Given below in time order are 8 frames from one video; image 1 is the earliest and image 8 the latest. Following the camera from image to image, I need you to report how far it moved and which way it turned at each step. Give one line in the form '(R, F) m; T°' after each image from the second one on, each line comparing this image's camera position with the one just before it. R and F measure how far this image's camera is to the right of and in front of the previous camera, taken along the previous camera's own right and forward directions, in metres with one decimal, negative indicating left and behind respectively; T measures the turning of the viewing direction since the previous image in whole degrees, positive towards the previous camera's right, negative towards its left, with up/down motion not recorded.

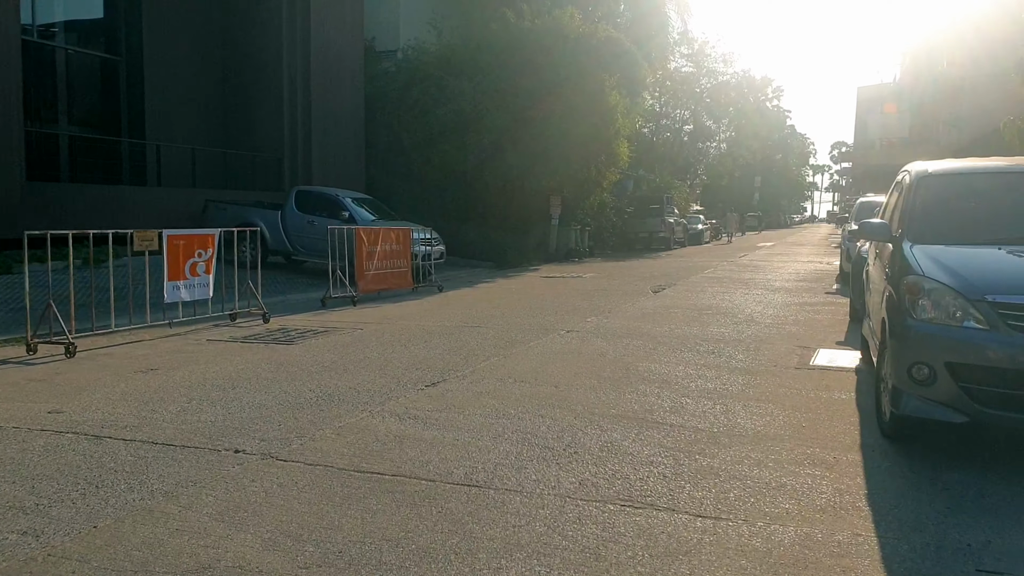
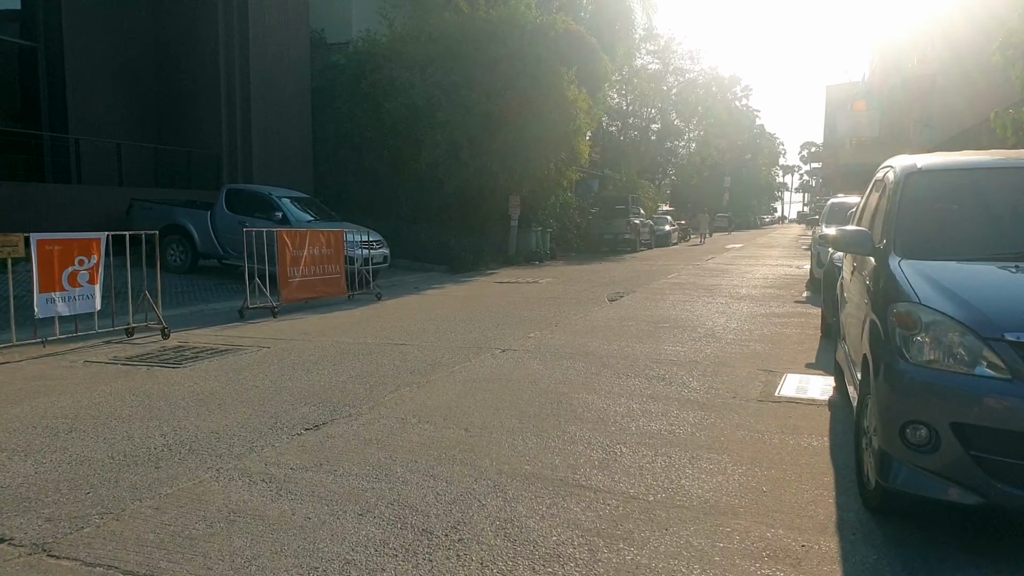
(+0.5, +1.3) m; +2°
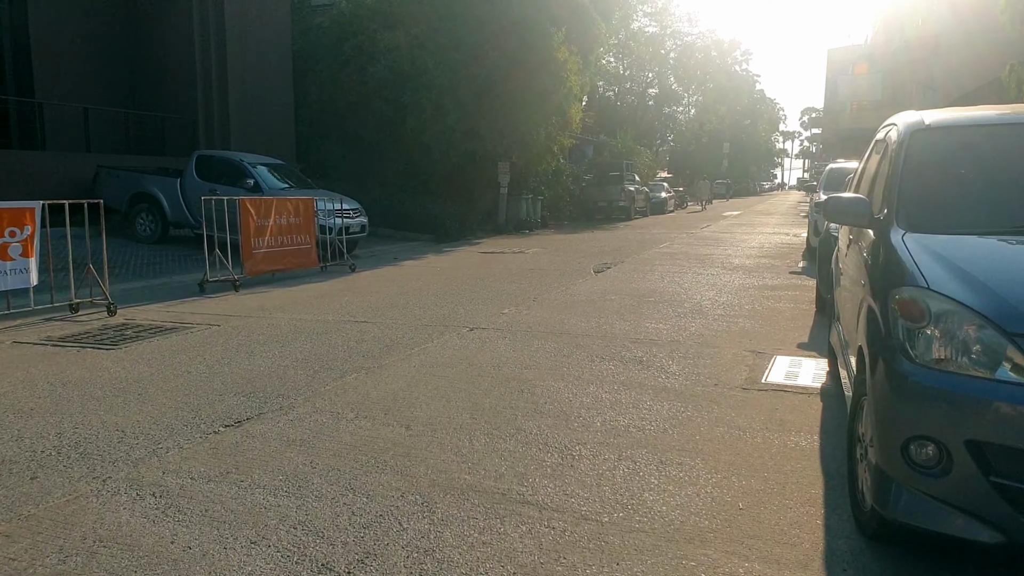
(+0.3, +0.8) m; 0°
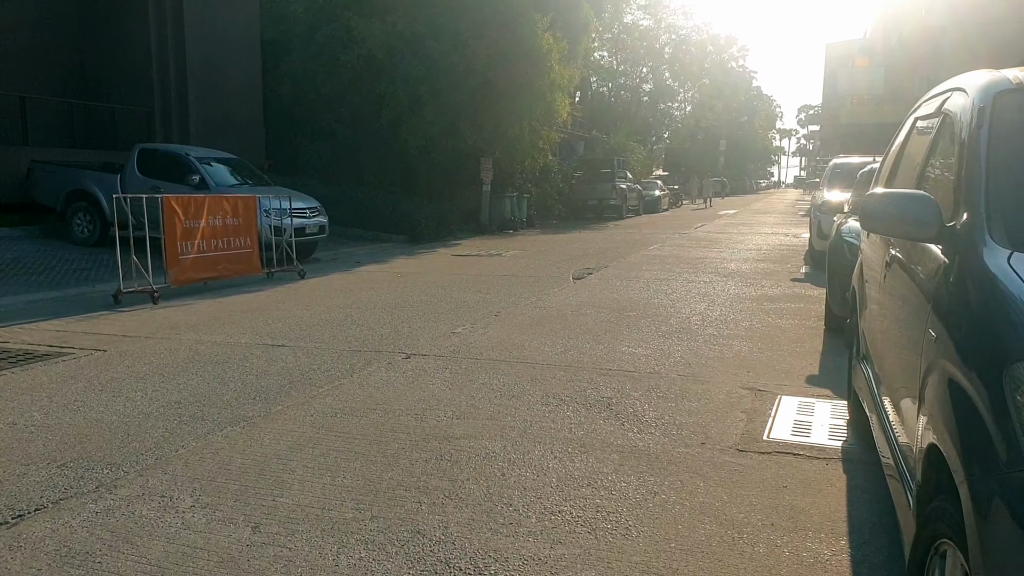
(+0.4, +1.6) m; 0°
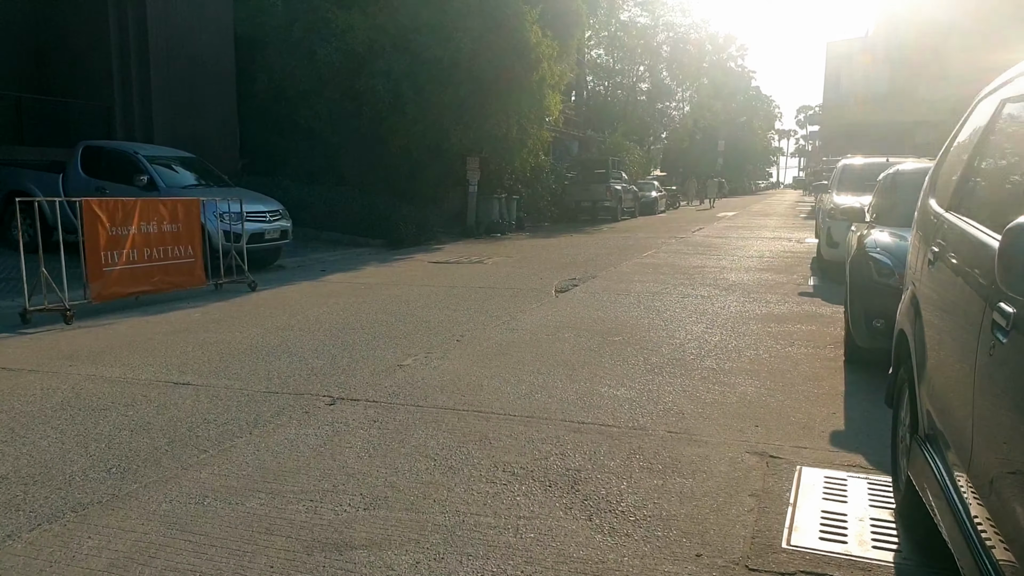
(+0.3, +1.4) m; 0°
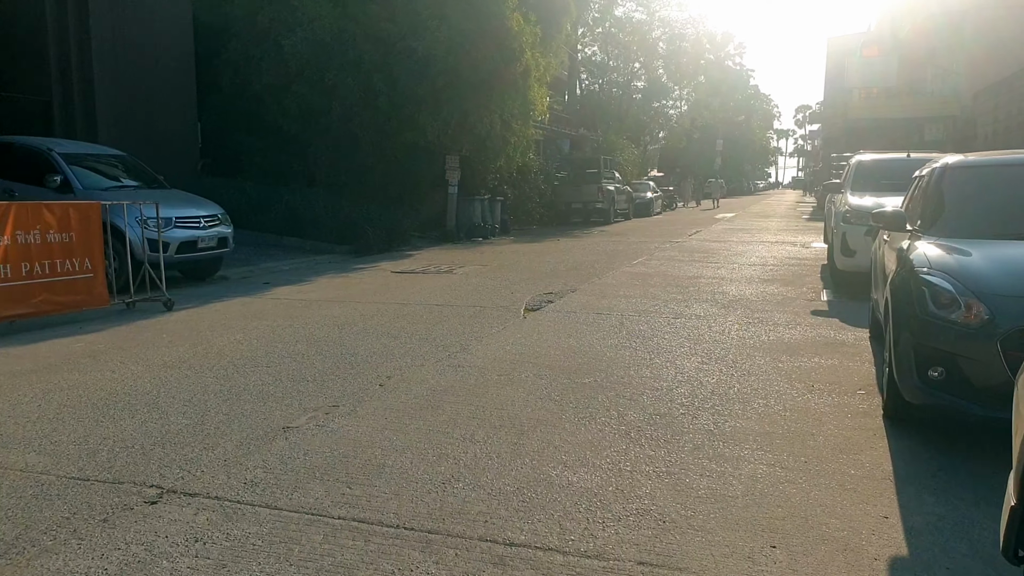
(+0.4, +1.9) m; 0°
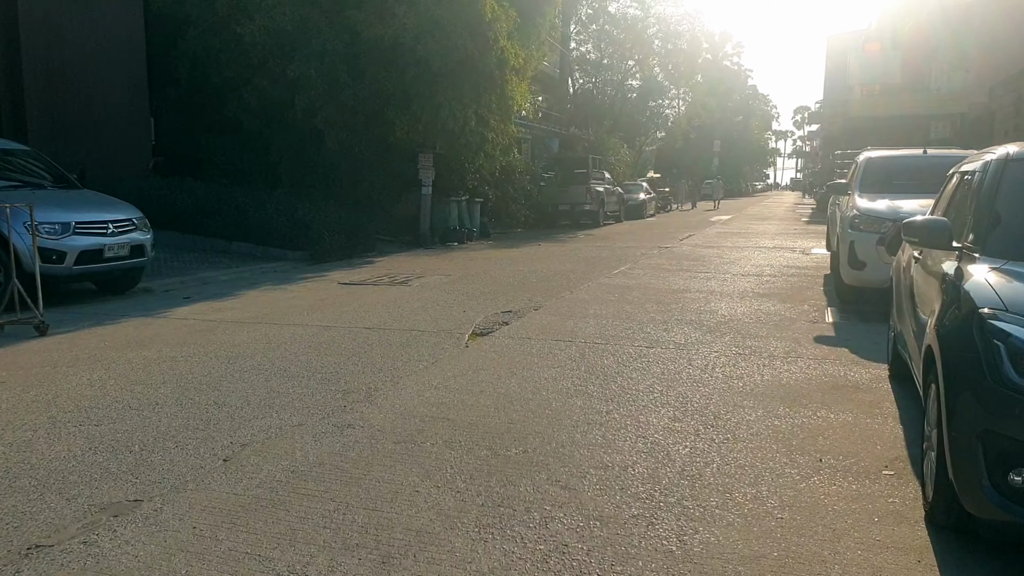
(+0.5, +1.8) m; 0°
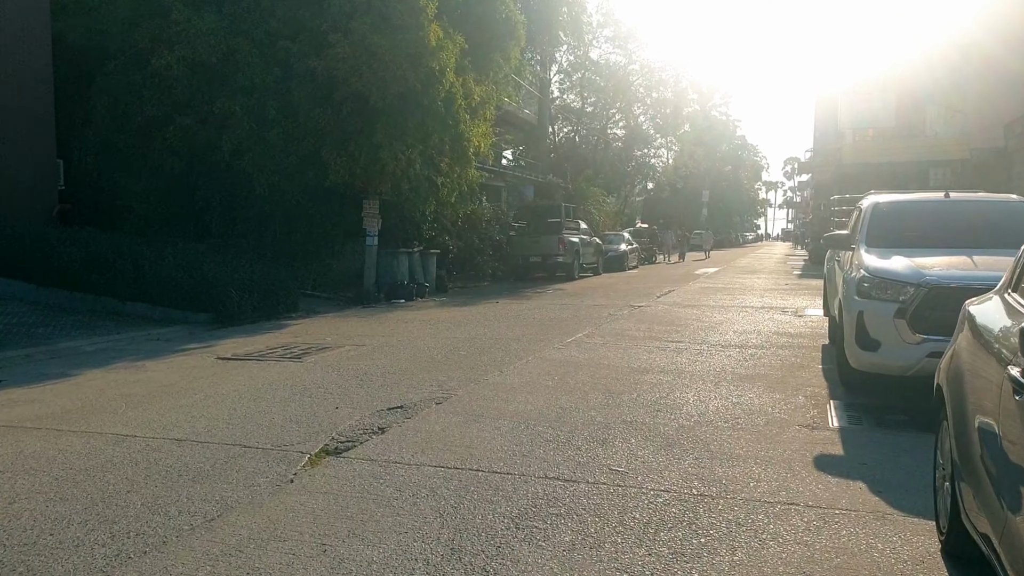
(+0.9, +2.7) m; 0°
